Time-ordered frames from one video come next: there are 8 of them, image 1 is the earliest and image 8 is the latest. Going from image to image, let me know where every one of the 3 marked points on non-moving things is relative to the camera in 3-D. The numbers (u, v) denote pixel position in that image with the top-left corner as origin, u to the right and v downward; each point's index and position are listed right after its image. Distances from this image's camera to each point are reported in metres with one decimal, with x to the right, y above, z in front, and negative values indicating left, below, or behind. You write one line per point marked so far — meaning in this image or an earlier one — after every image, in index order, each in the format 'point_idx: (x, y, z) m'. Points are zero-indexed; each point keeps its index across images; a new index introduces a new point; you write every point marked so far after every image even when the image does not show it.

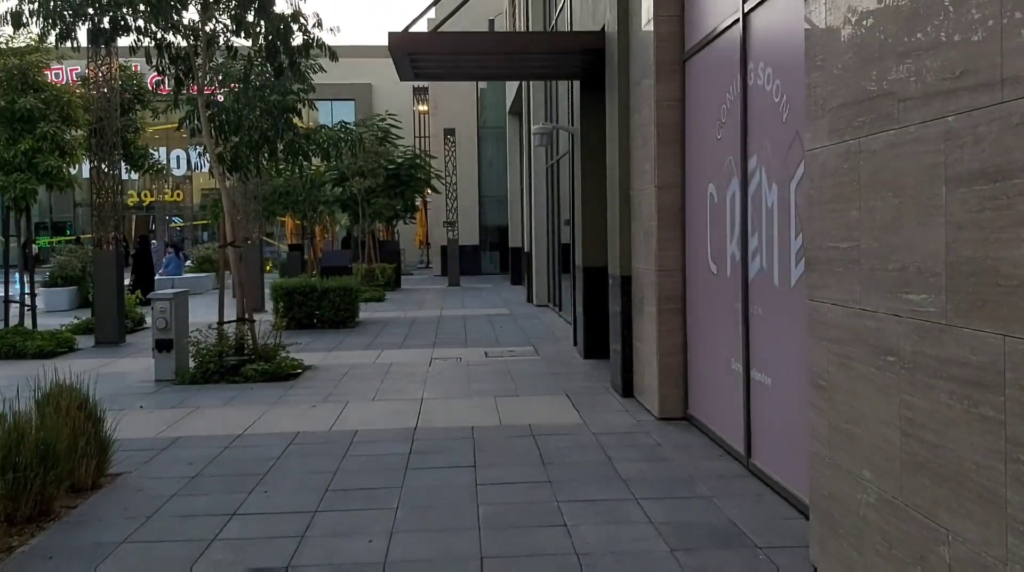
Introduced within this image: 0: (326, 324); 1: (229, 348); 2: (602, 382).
0: (-3.2, -0.7, +16.0) m
1: (-3.2, -0.7, +10.6) m
2: (+0.9, -1.0, +9.6) m
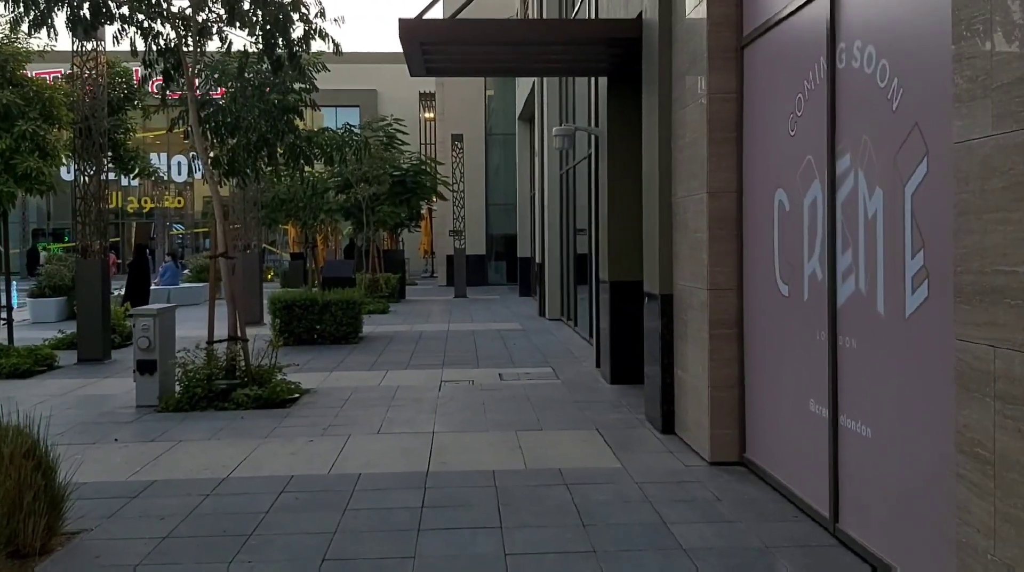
0: (-2.9, -0.9, +15.0) m
1: (-3.0, -0.9, +9.5) m
2: (+1.1, -1.2, +8.6) m
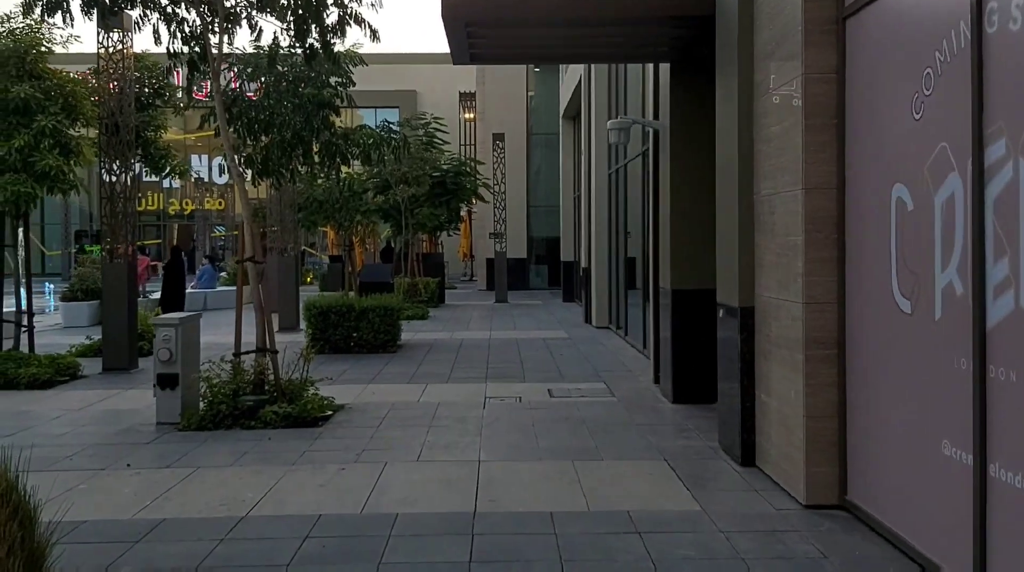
0: (-2.2, -1.0, +14.2) m
1: (-2.5, -0.9, +8.7) m
2: (+1.6, -1.2, +7.6) m
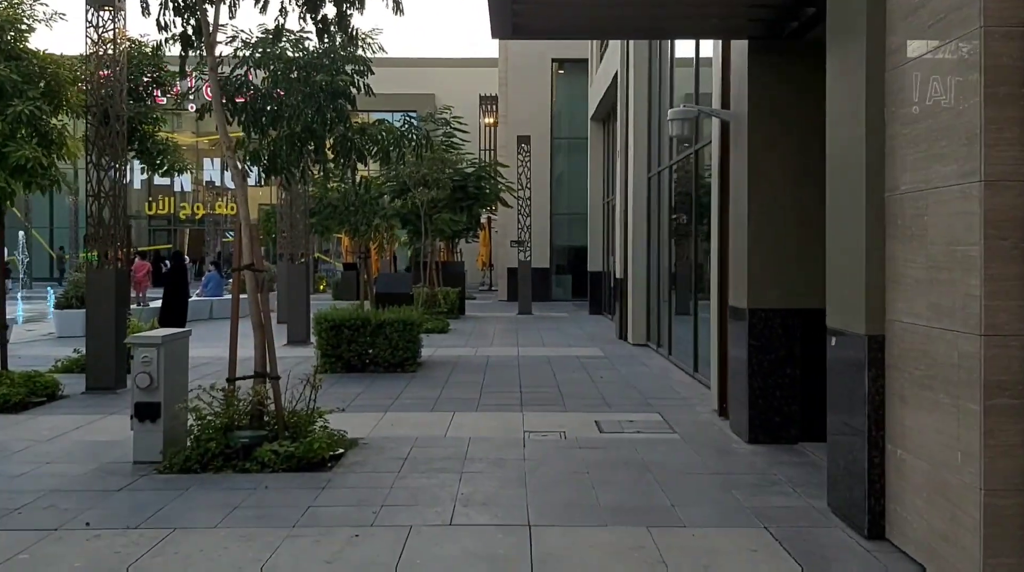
0: (-1.8, -1.1, +12.7) m
1: (-2.1, -1.0, +7.3) m
2: (+1.9, -1.4, +6.1) m
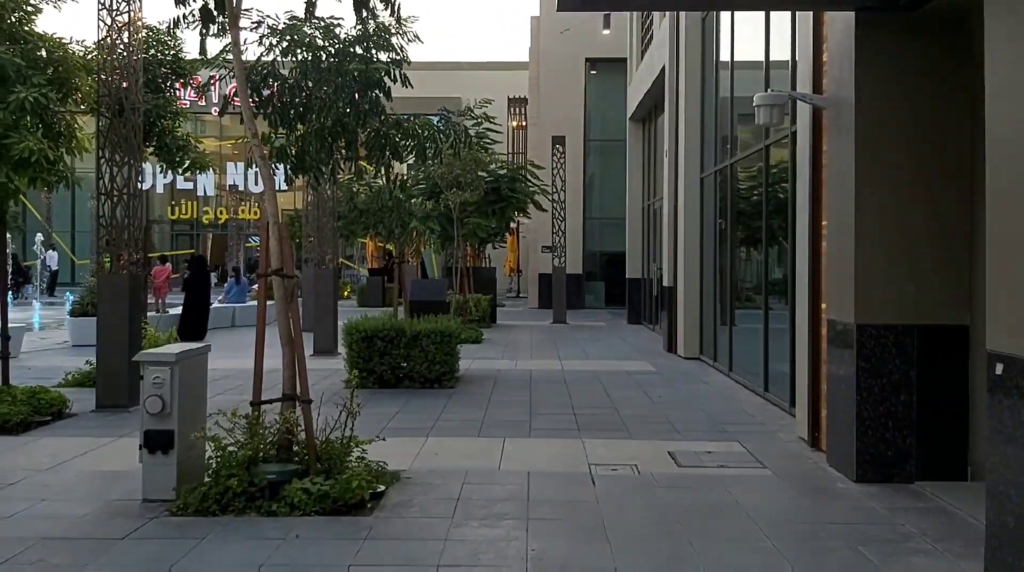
0: (-1.2, -1.2, +11.7) m
1: (-1.6, -1.1, +6.3) m
2: (+2.4, -1.5, +5.0) m
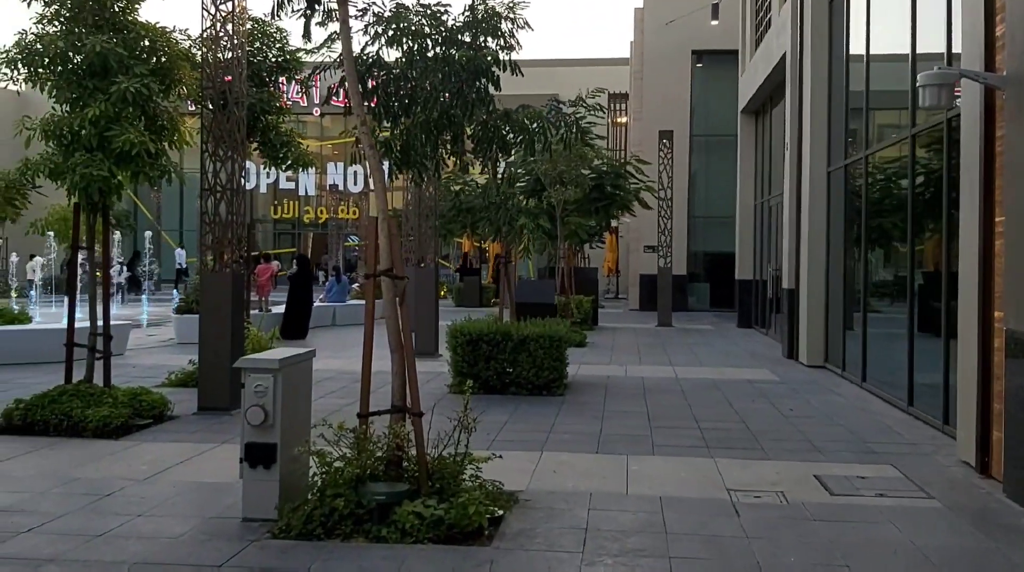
0: (+0.1, -1.2, +11.0) m
1: (-0.8, -1.1, +5.7) m
2: (+3.0, -1.5, +4.0) m
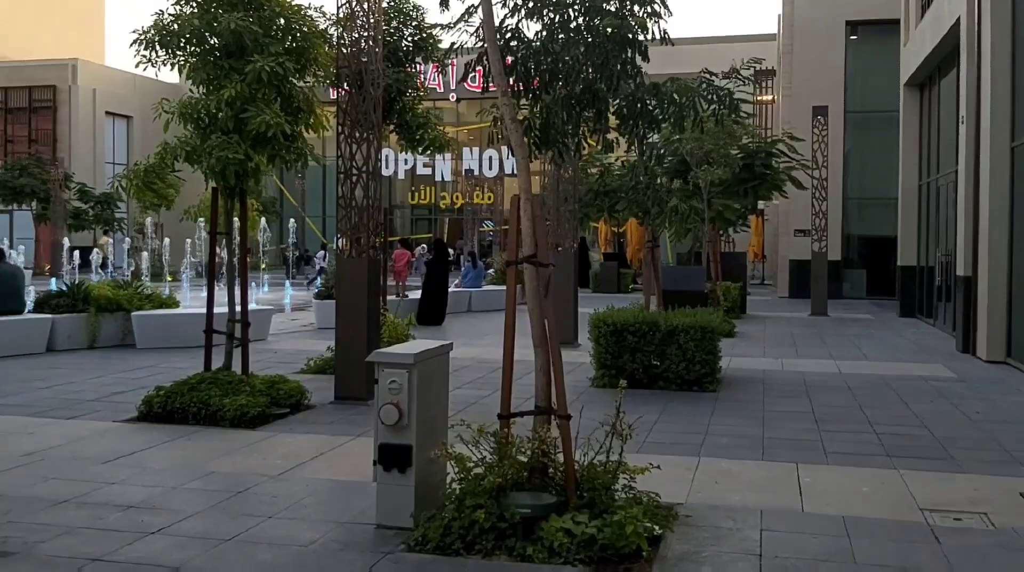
0: (+1.8, -1.1, +10.3) m
1: (0.0, -1.0, +5.1) m
2: (+3.6, -1.5, +2.9) m
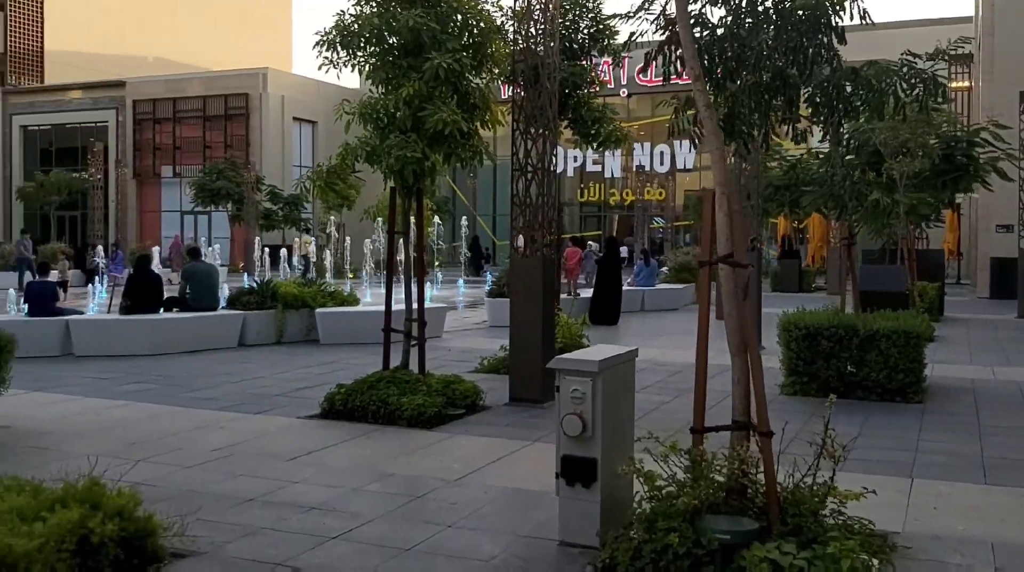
0: (+3.6, -1.1, +9.4) m
1: (+1.0, -1.0, +4.7) m
2: (+4.1, -1.5, +1.9) m
